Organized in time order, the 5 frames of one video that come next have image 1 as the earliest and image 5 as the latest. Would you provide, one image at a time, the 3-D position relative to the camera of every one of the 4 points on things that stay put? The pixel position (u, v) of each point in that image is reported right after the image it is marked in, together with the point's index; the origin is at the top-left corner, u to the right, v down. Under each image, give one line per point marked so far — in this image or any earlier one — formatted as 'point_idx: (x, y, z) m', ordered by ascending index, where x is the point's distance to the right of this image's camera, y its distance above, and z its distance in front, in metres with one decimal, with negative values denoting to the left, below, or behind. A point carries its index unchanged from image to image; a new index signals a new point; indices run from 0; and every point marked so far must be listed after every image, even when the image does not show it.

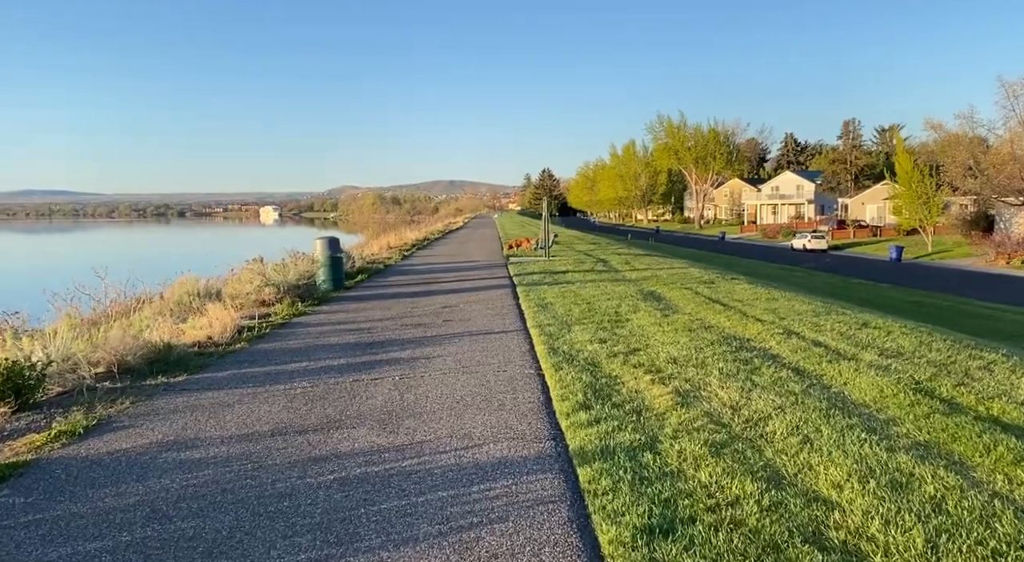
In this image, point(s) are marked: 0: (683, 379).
0: (+1.6, -0.9, +5.9) m
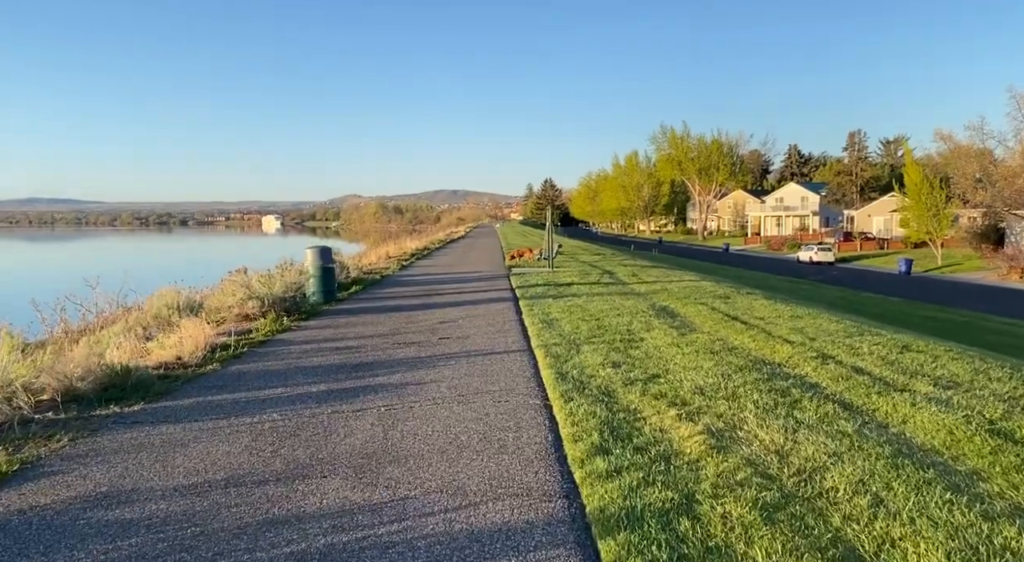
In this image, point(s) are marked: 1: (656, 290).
0: (+1.6, -1.1, +5.1) m
1: (+3.1, -0.2, +14.2) m
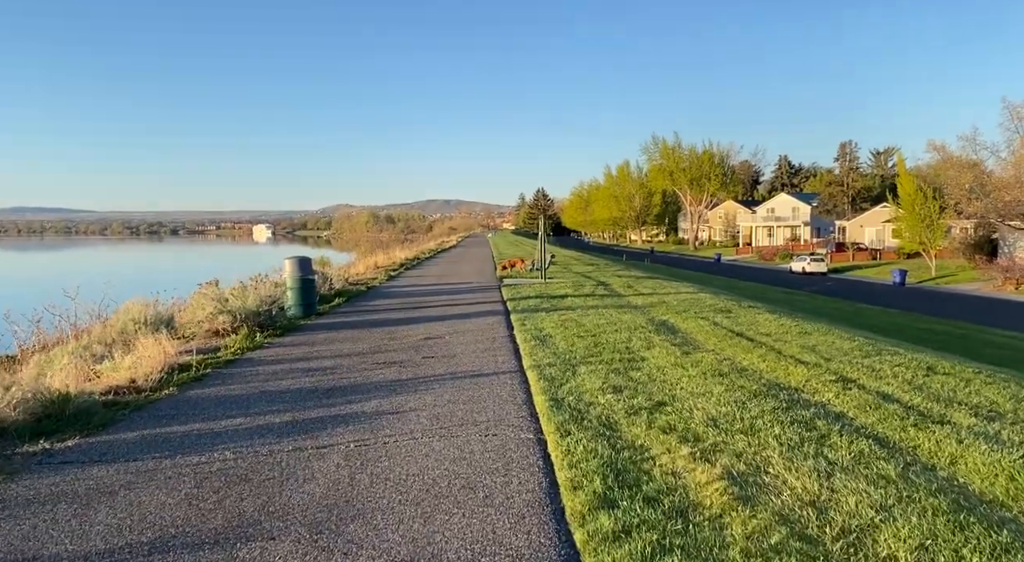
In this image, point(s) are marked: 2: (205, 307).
0: (+1.5, -1.2, +4.4) m
1: (+2.9, -0.5, +13.5) m
2: (-5.0, -0.4, +10.5) m
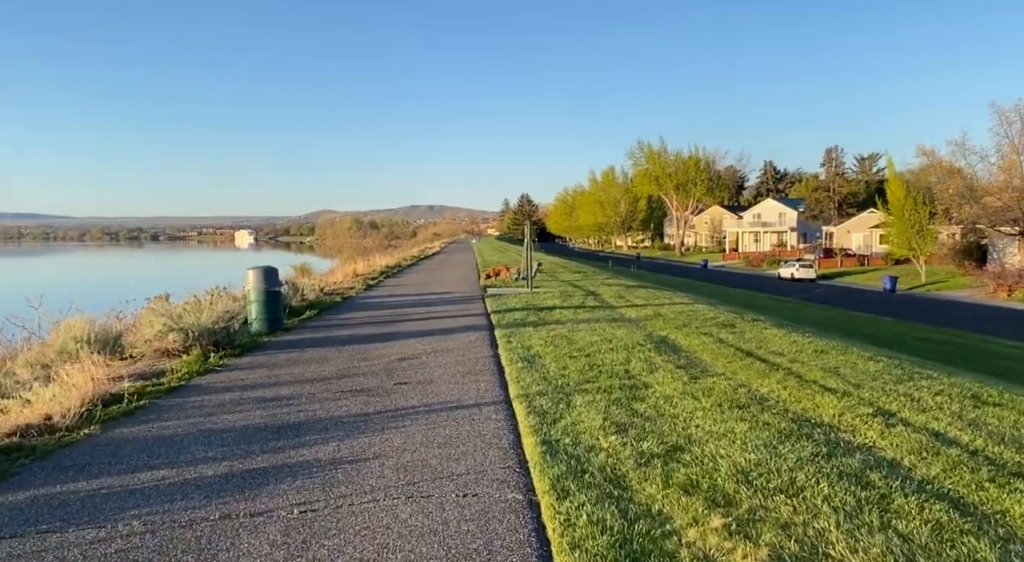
0: (+1.4, -1.3, +3.5) m
1: (+2.7, -0.7, +12.6) m
2: (-5.2, -0.6, +9.5) m
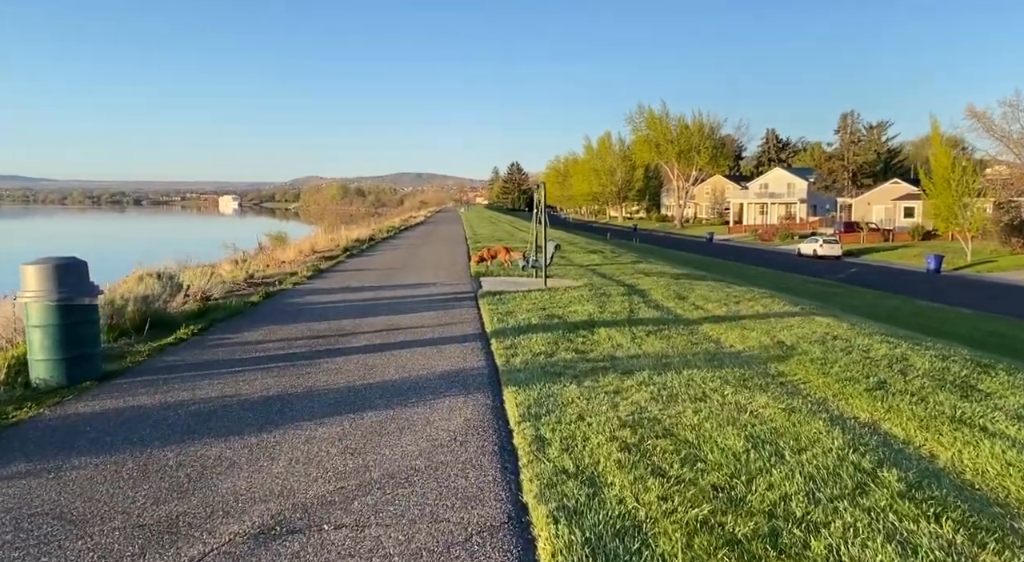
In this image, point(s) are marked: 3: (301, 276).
0: (+1.8, -1.8, -2.0) m
1: (+2.8, -0.7, +7.2) m
2: (-5.0, -0.8, +3.9) m
3: (-4.8, +0.1, +14.8) m
